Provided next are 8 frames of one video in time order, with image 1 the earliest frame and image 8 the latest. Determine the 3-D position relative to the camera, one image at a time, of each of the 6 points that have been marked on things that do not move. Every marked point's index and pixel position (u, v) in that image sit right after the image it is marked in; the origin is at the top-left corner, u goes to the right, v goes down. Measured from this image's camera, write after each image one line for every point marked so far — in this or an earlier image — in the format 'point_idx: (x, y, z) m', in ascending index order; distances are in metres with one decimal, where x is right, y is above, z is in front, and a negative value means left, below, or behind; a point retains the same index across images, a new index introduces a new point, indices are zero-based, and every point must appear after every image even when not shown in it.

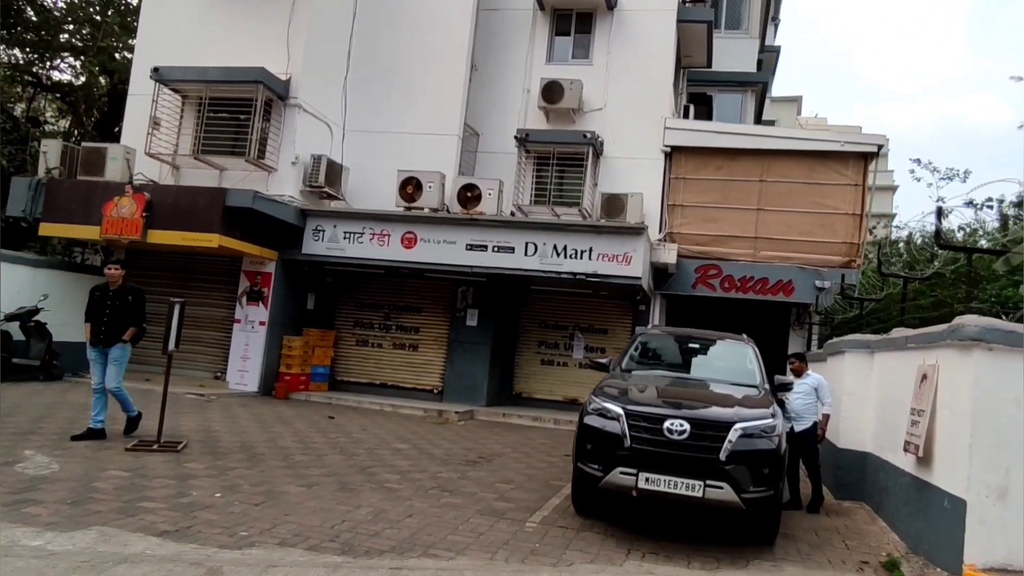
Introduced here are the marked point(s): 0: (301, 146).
0: (-4.0, +2.7, +11.8) m
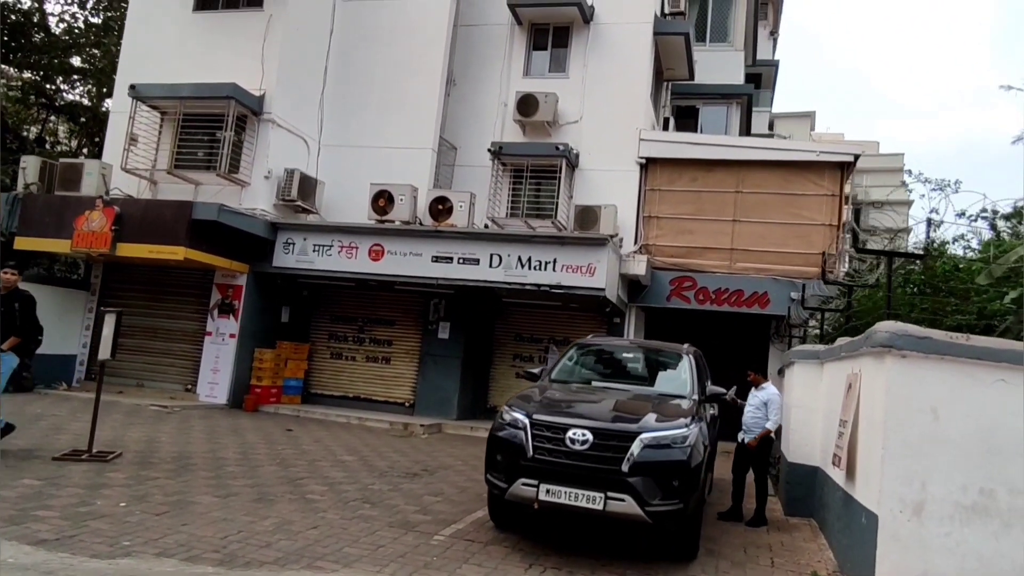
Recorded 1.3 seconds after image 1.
0: (-4.6, +2.5, +12.0) m
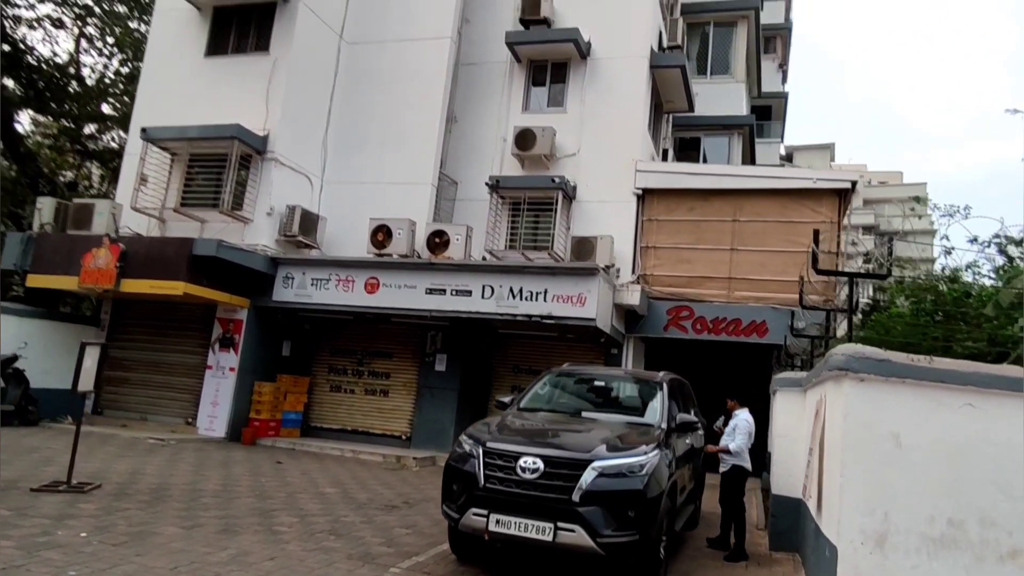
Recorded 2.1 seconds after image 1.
0: (-4.7, +1.8, +12.3) m
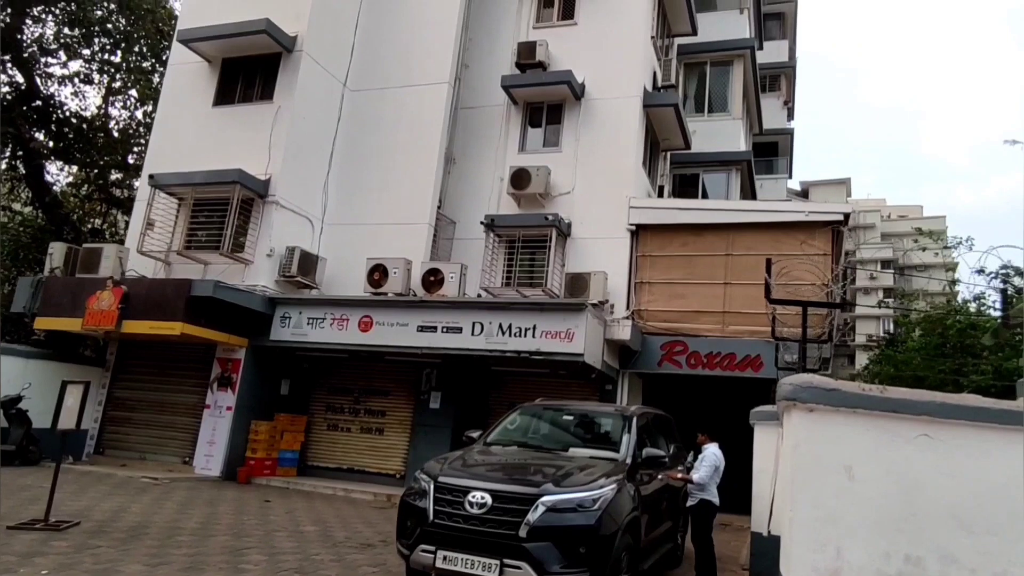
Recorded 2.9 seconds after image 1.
0: (-4.8, +1.0, +12.6) m
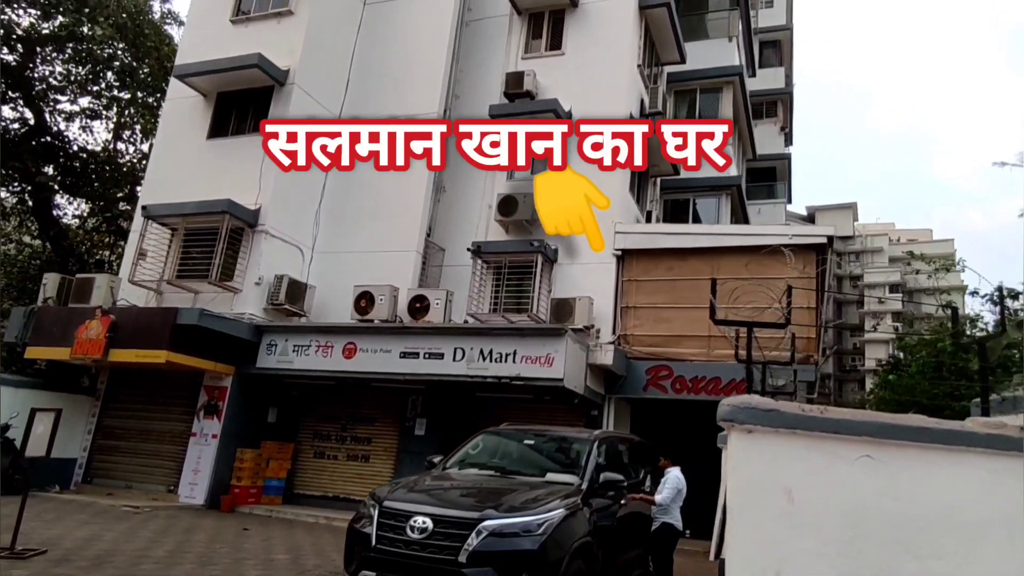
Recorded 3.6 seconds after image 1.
0: (-5.1, +0.4, +12.8) m
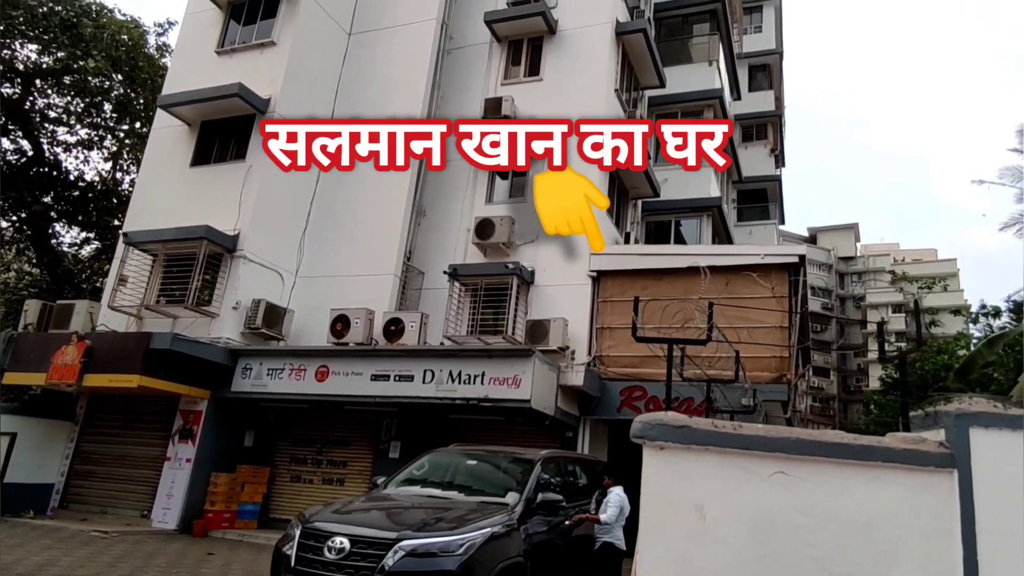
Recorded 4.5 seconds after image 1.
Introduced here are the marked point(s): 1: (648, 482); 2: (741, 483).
0: (-5.7, -0.1, +12.9) m
1: (+1.0, -1.4, +4.3) m
2: (+1.6, -1.3, +4.2) m
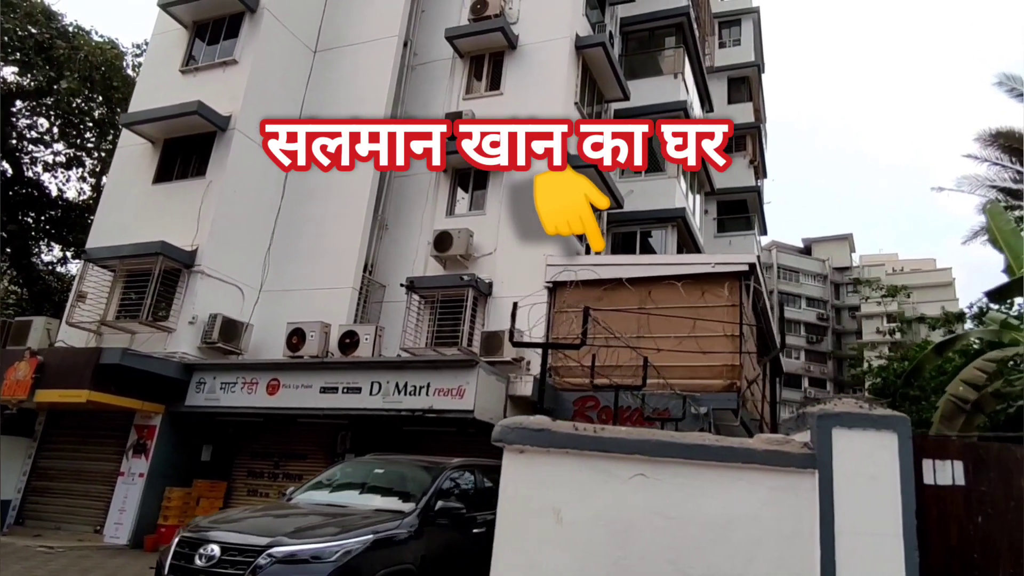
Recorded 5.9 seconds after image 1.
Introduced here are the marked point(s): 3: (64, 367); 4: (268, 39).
0: (-6.6, -0.4, +13.0) m
1: (0.0, -1.4, +4.3) m
2: (+0.6, -1.4, +4.3) m
3: (-8.3, -1.5, +11.5) m
4: (-5.9, +6.1, +15.0) m
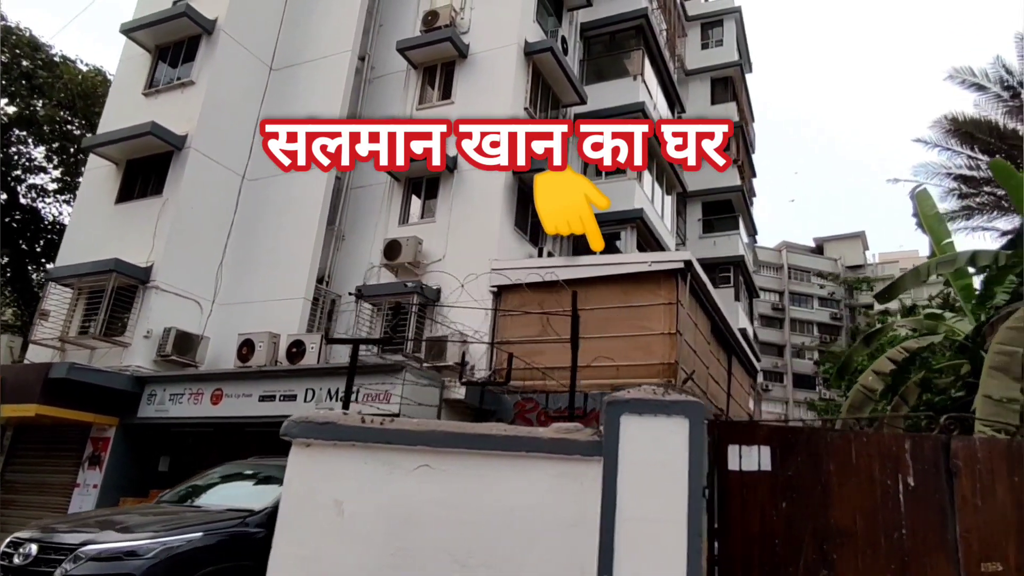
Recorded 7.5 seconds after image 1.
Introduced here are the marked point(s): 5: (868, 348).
0: (-7.8, -0.7, +13.4) m
1: (-1.5, -1.4, +4.4) m
2: (-0.9, -1.3, +4.3) m
3: (-9.5, -1.8, +11.9) m
4: (-7.2, +5.7, +15.4) m
5: (+6.0, -1.0, +10.3) m
